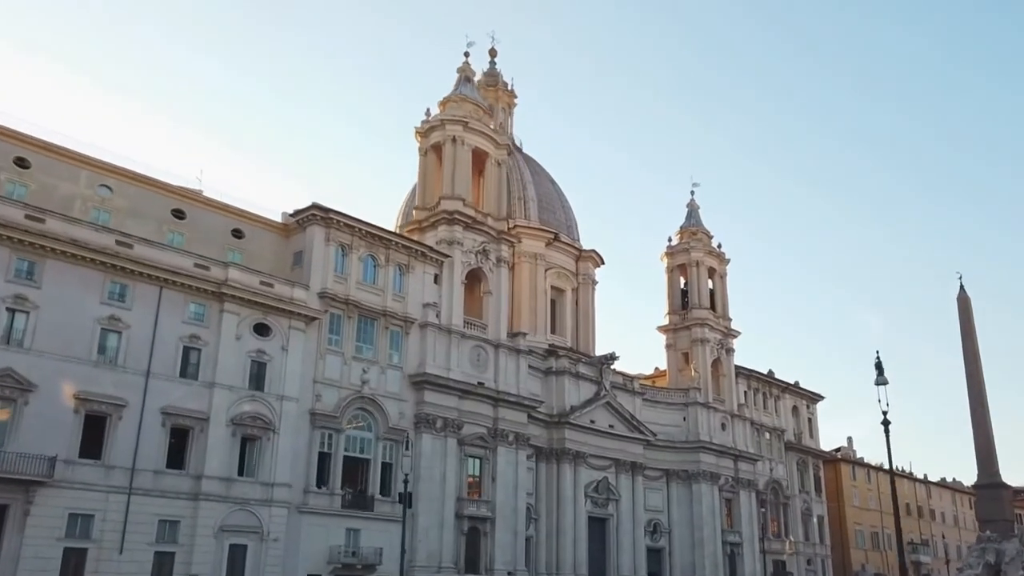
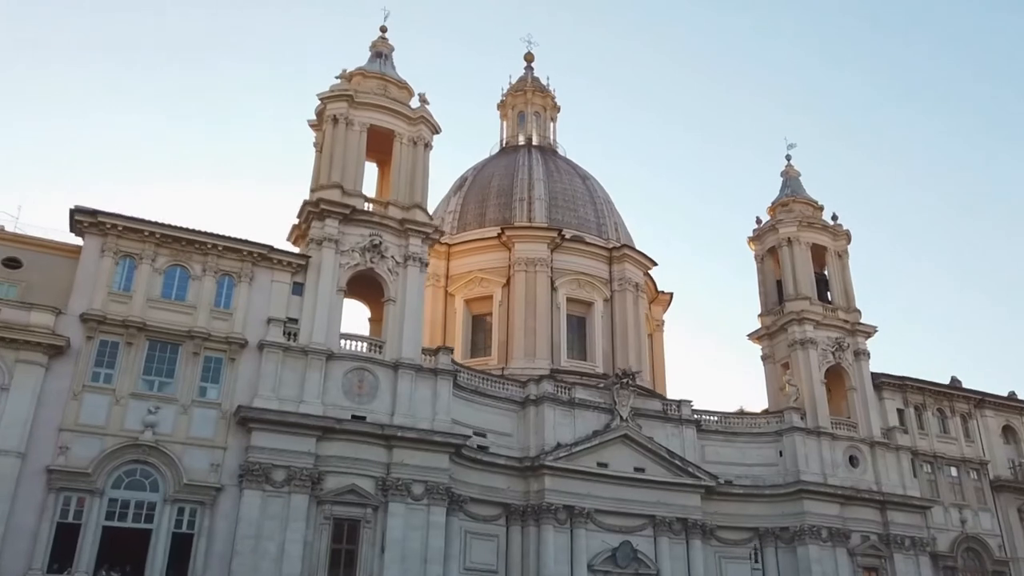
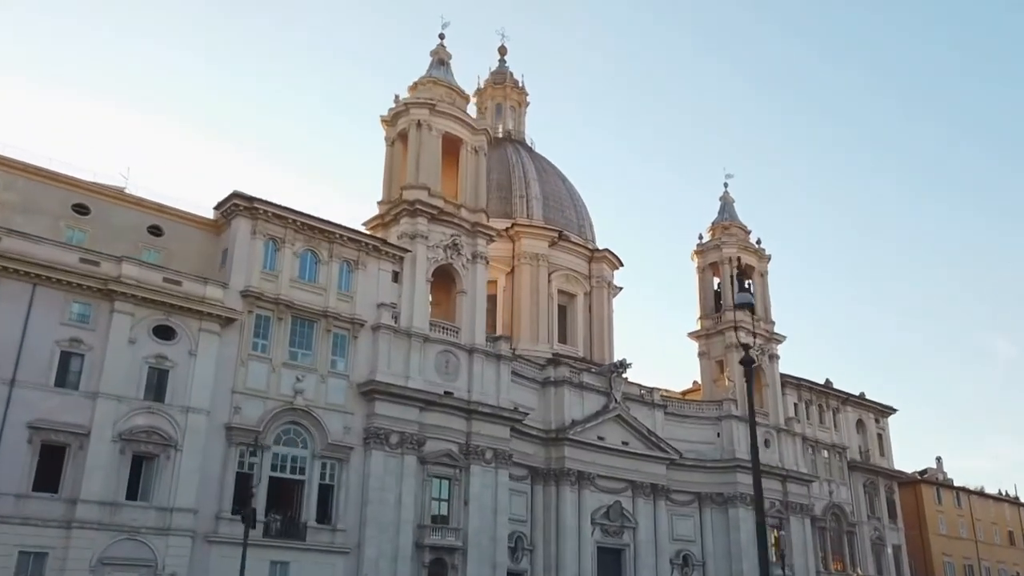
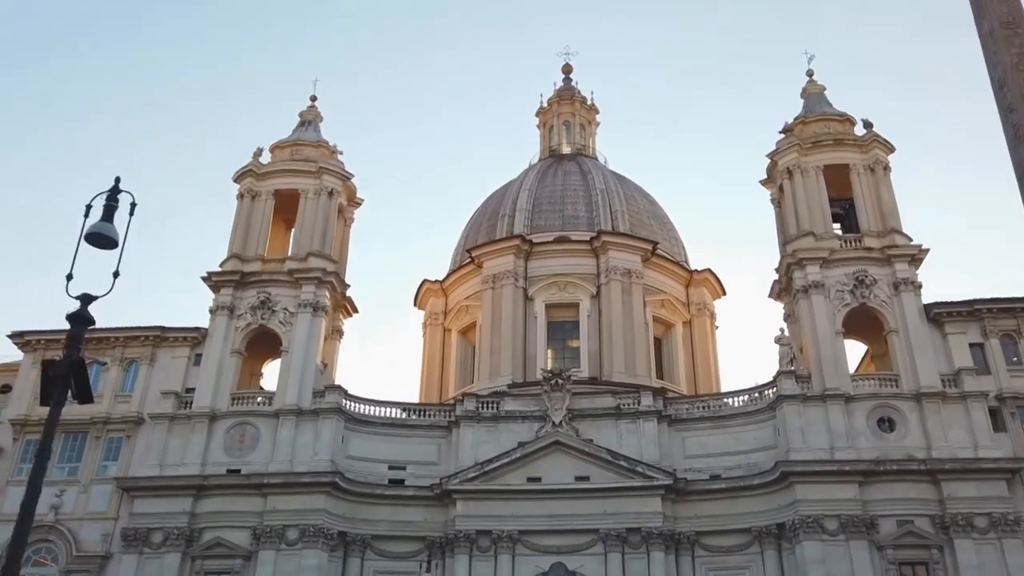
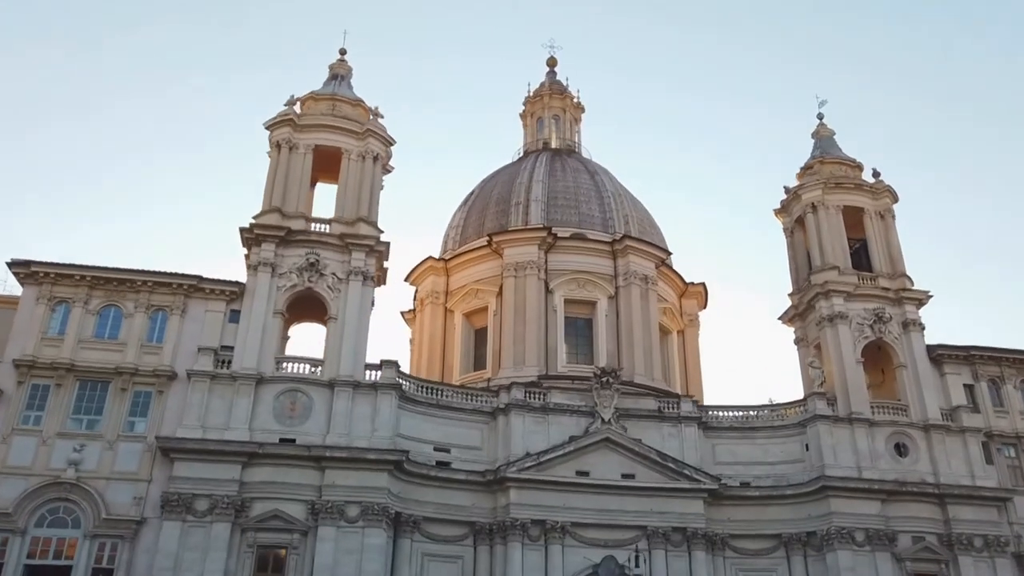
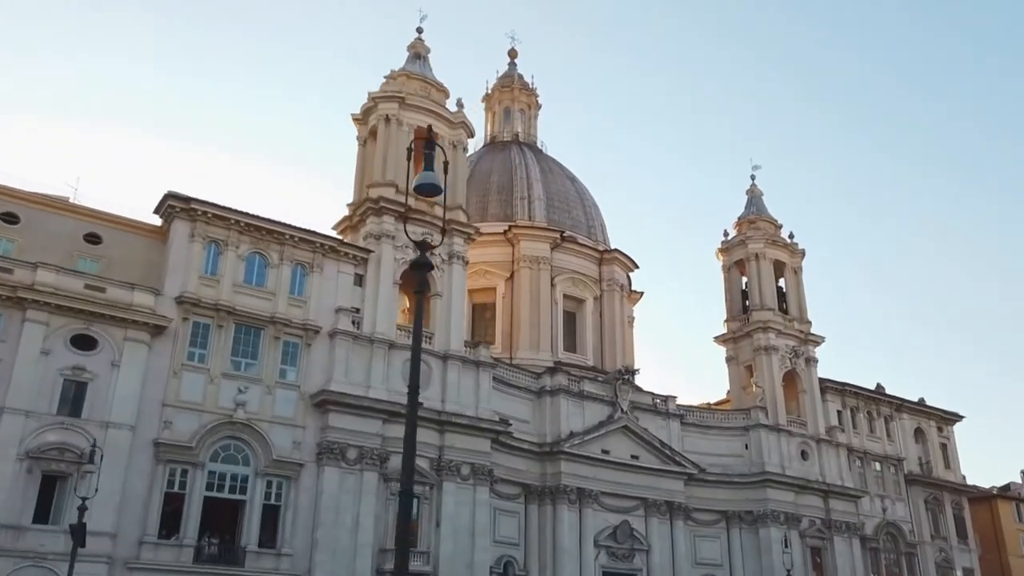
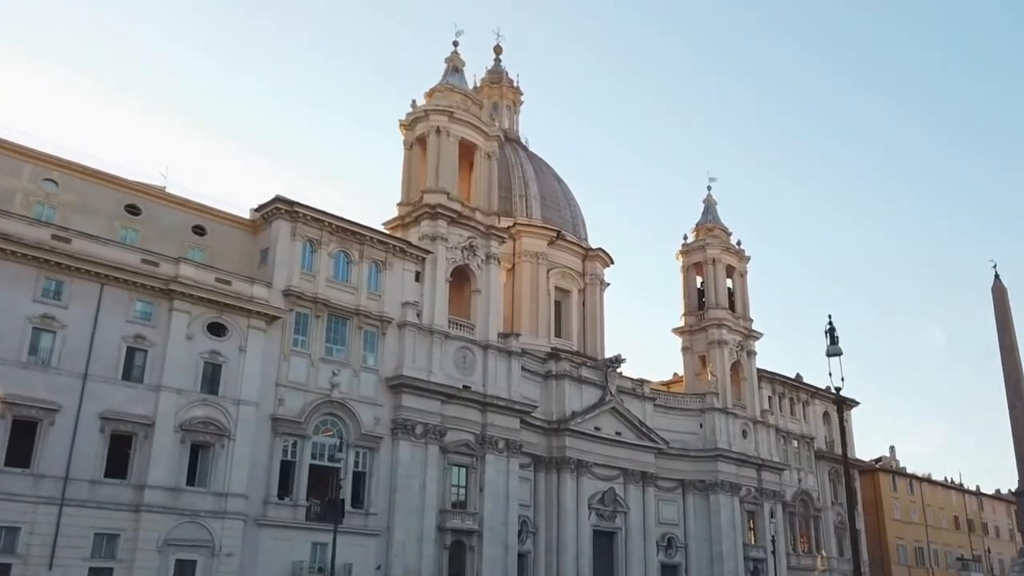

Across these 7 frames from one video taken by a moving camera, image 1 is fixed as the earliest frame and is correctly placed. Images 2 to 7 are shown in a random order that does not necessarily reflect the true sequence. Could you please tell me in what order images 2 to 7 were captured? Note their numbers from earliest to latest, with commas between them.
7, 3, 6, 2, 5, 4
